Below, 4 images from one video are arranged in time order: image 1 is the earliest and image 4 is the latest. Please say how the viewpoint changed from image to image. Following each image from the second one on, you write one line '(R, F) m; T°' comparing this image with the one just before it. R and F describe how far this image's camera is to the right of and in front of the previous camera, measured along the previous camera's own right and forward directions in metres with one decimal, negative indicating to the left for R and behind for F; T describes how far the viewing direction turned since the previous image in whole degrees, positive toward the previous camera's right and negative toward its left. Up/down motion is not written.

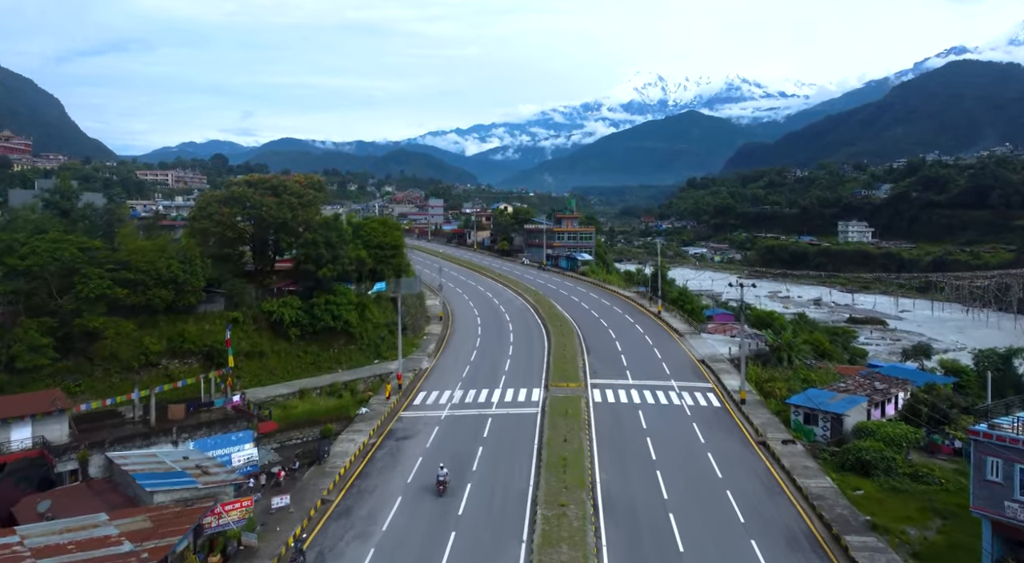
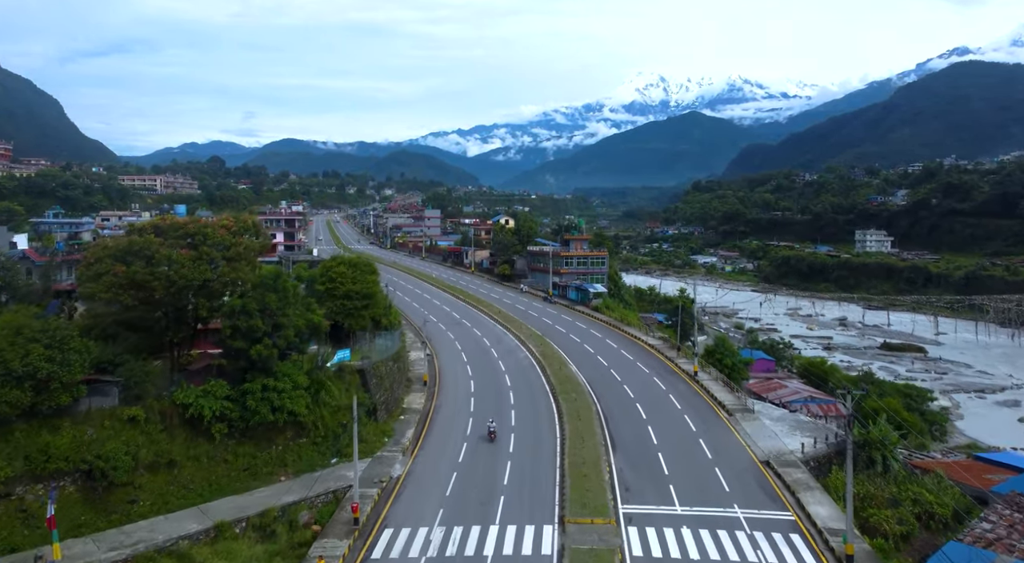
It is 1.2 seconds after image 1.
(0.0, +7.5) m; 0°
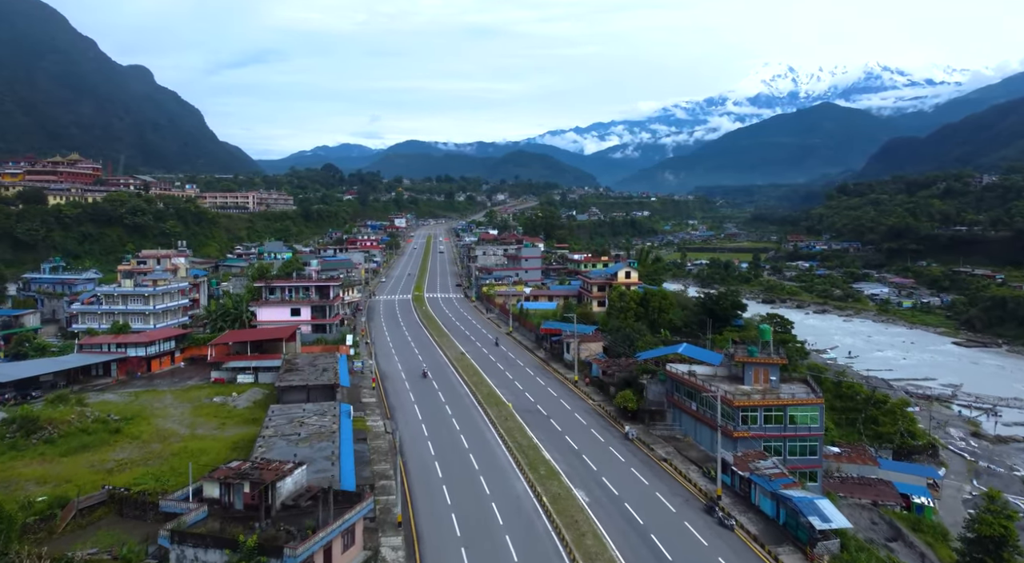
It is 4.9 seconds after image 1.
(-0.7, +24.4) m; -9°
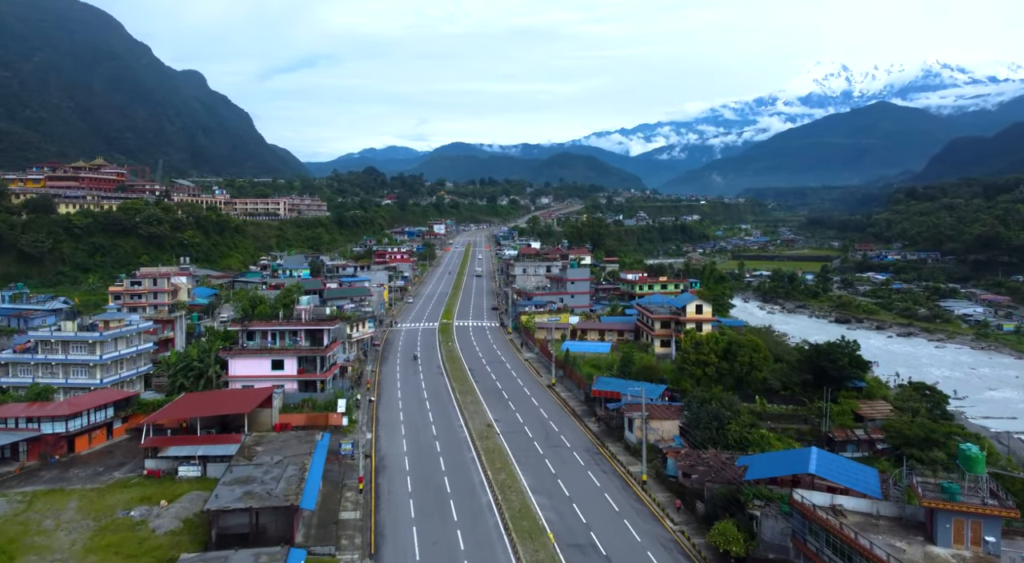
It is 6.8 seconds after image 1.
(0.0, +12.2) m; -4°
